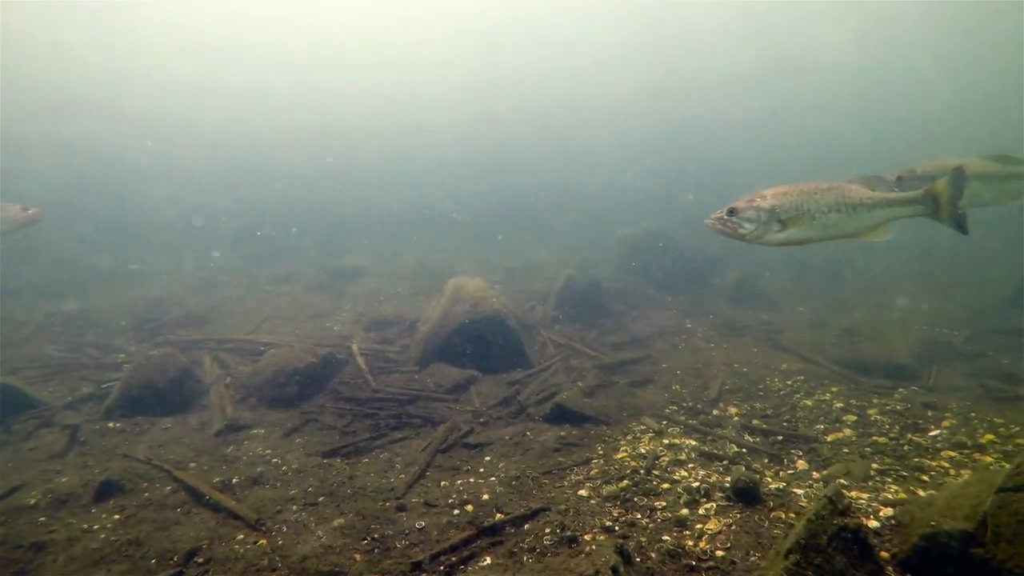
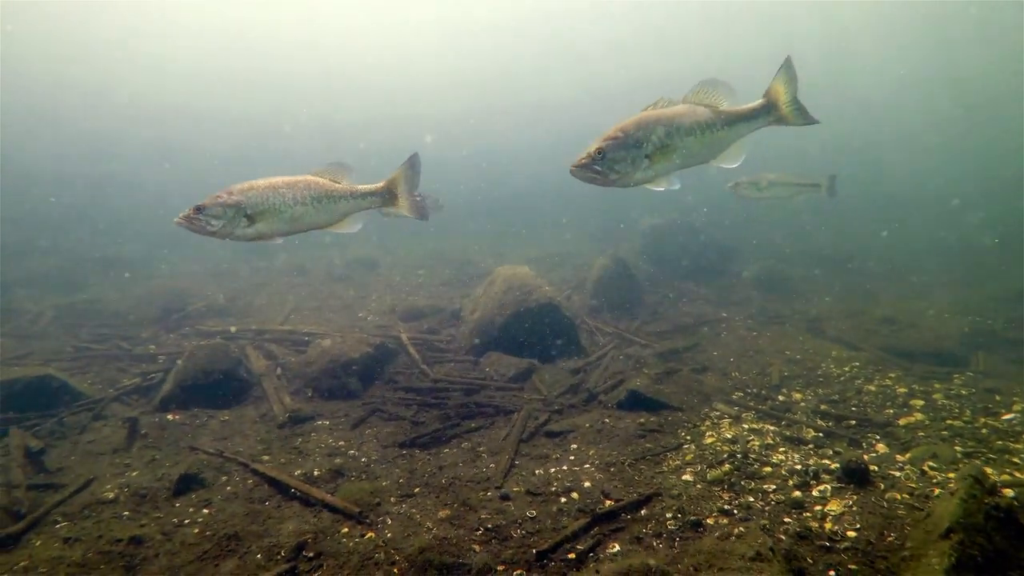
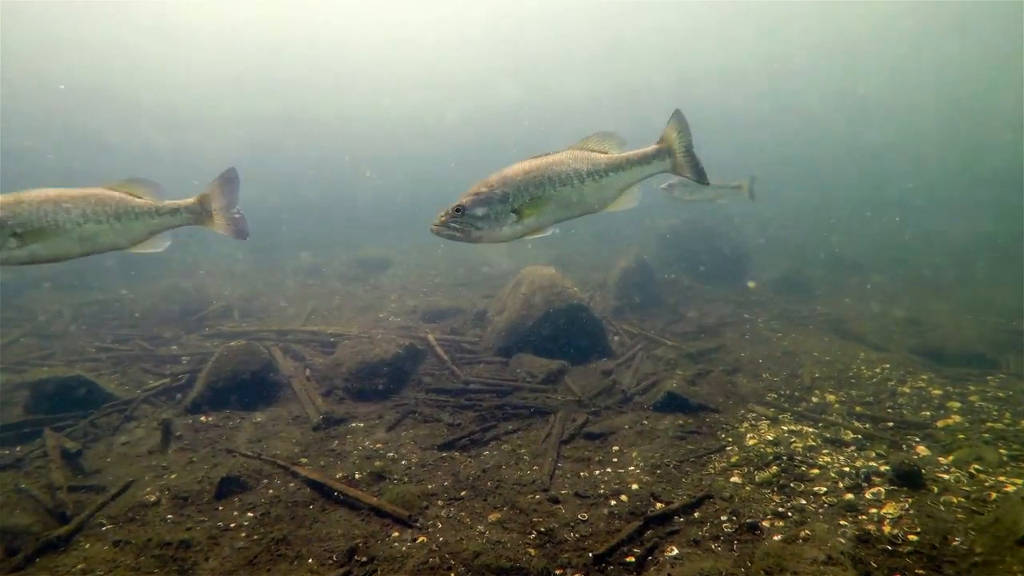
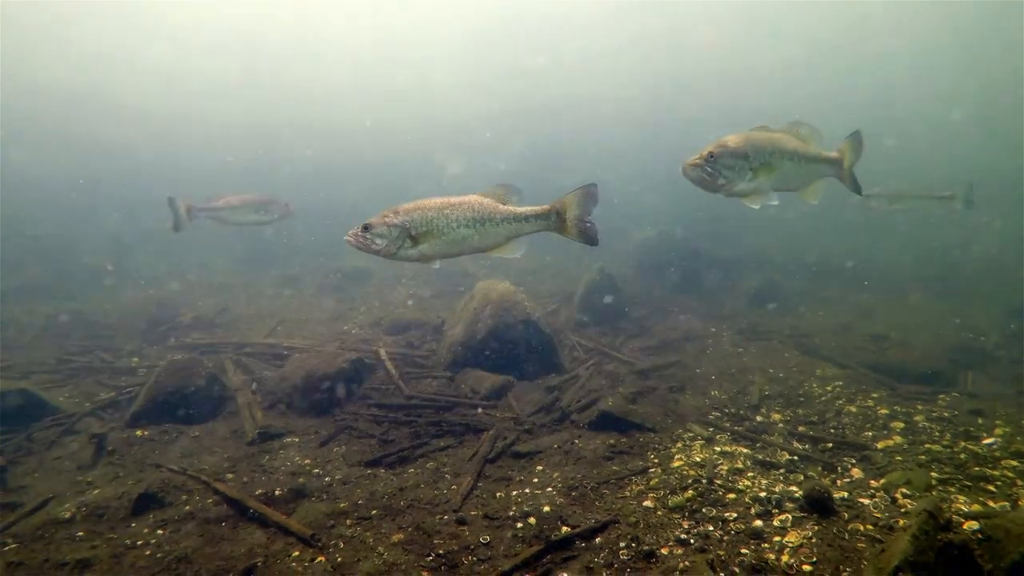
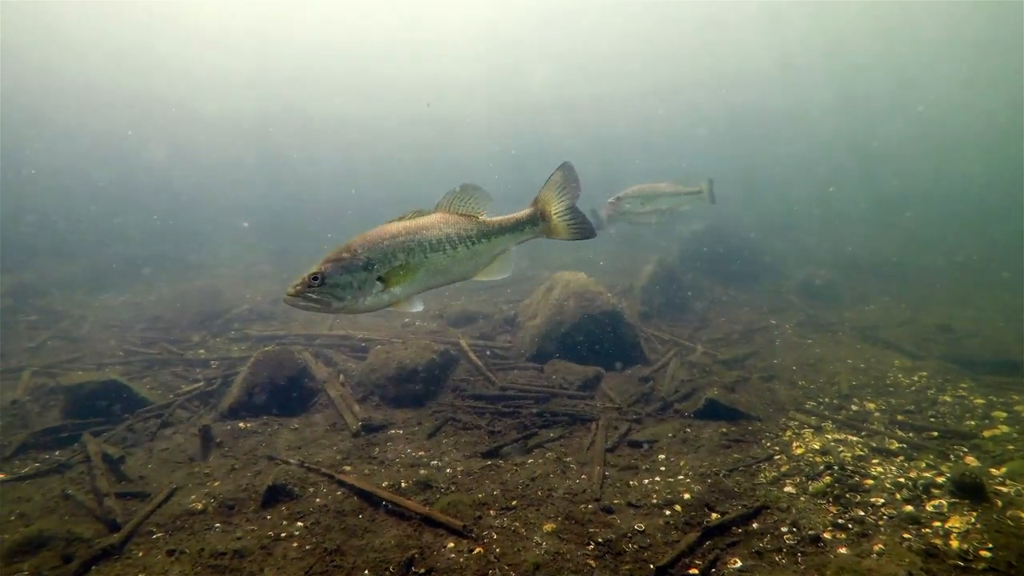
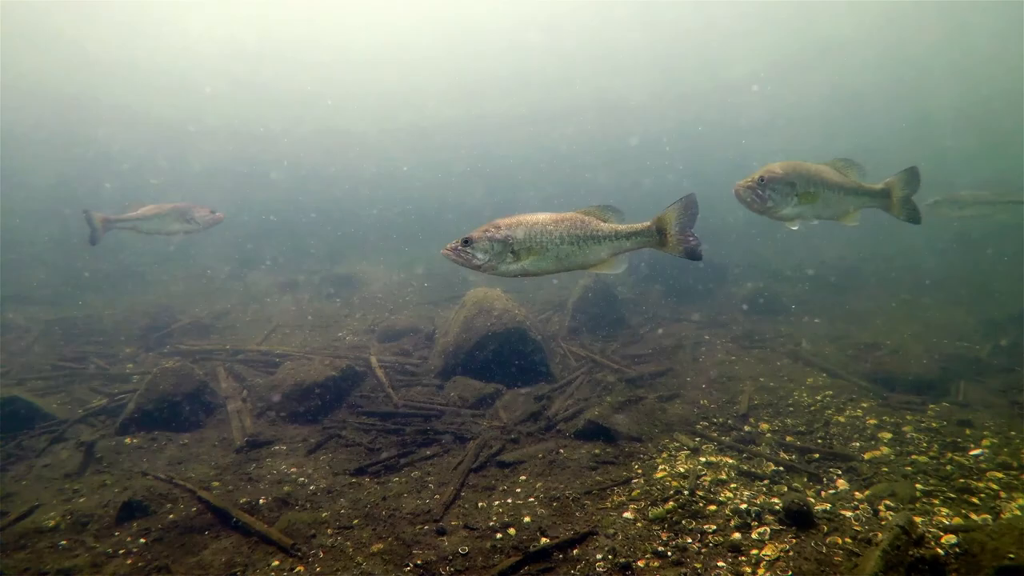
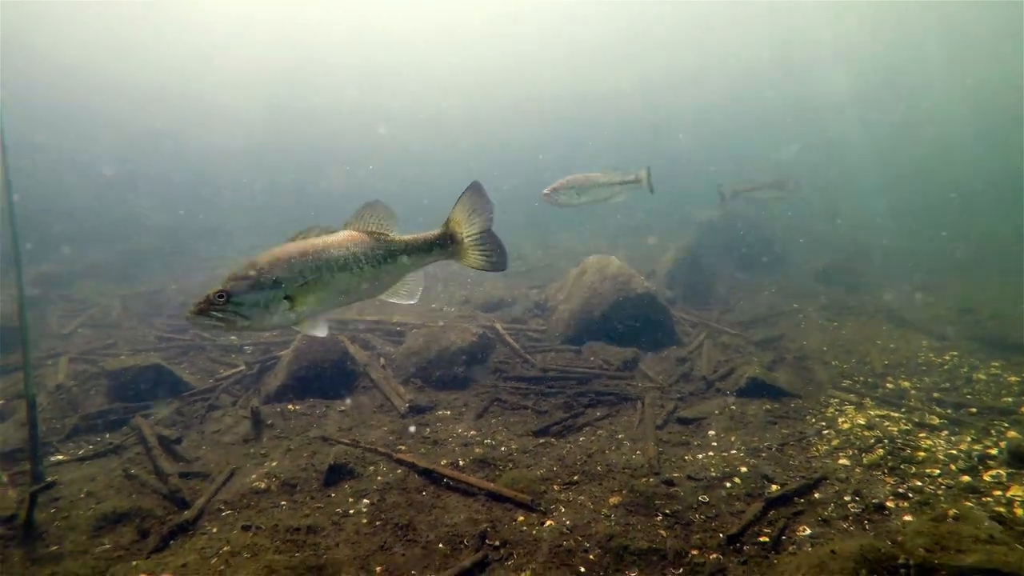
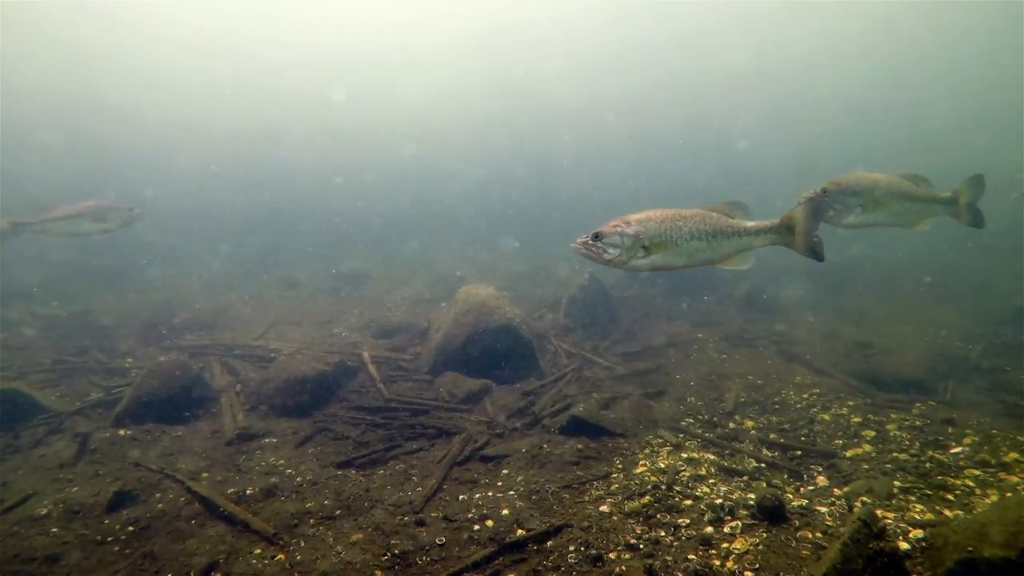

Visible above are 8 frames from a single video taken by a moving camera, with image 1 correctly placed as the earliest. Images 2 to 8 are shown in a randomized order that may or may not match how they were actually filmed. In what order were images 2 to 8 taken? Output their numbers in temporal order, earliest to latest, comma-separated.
8, 6, 4, 2, 3, 5, 7
